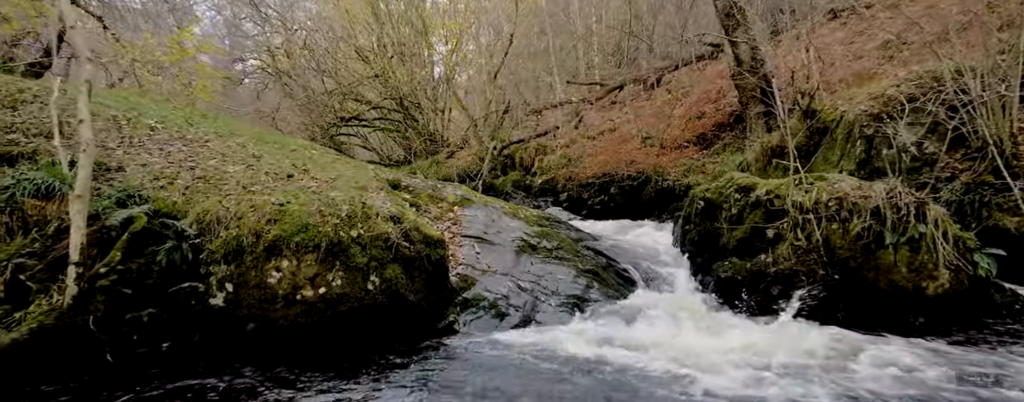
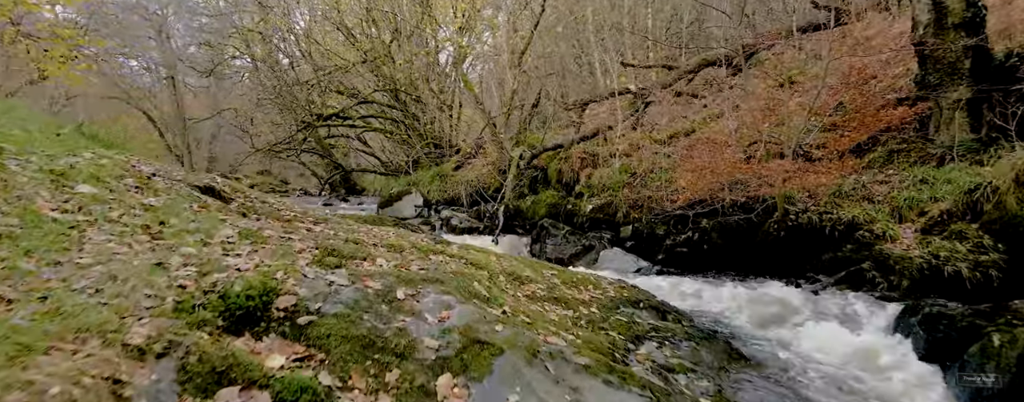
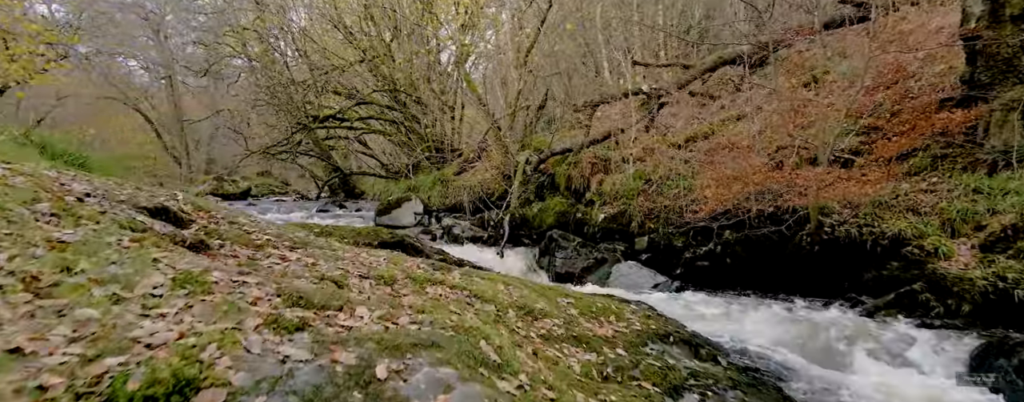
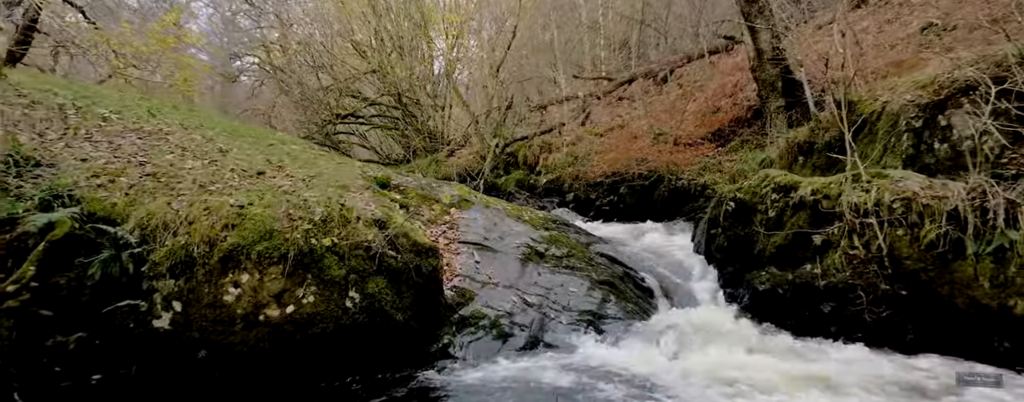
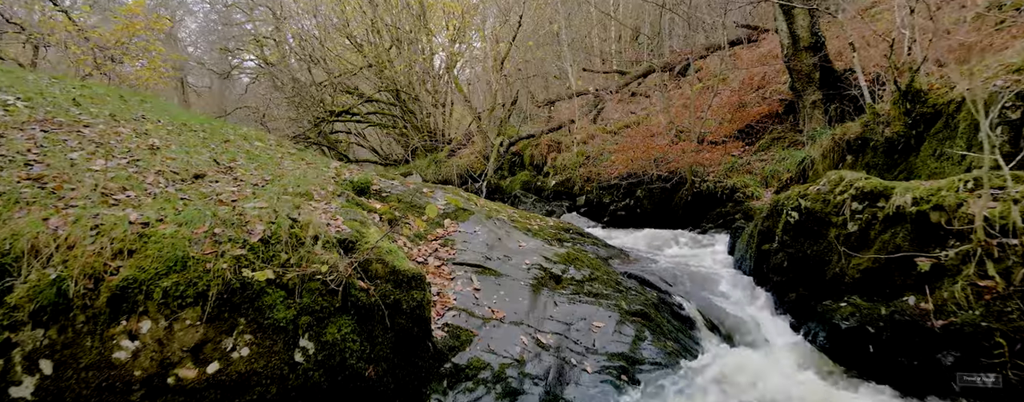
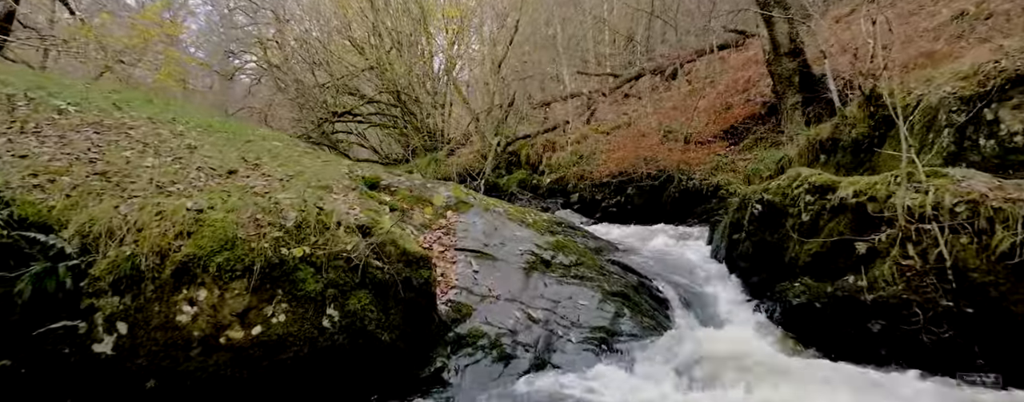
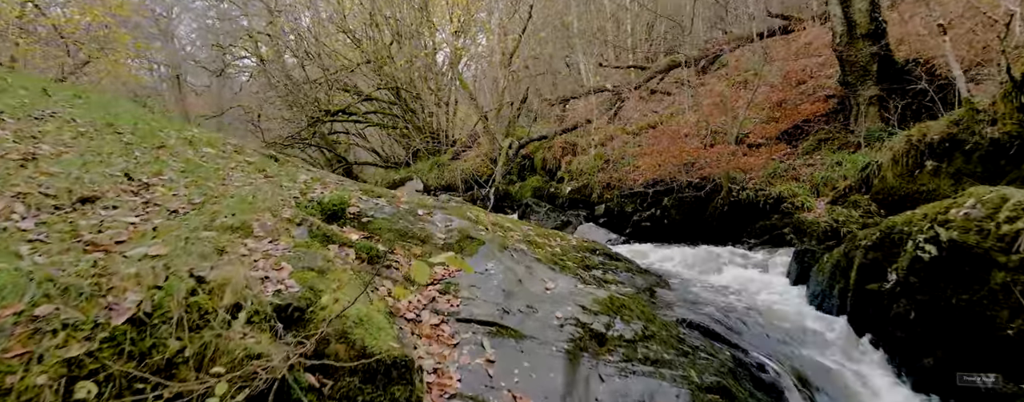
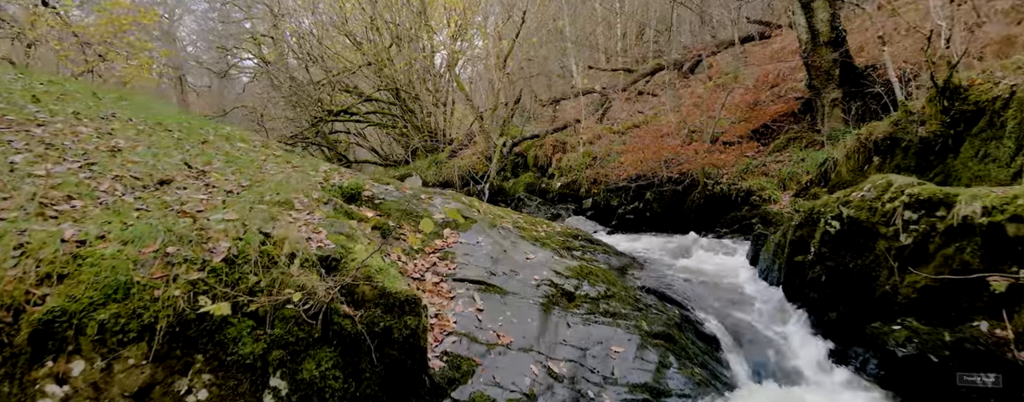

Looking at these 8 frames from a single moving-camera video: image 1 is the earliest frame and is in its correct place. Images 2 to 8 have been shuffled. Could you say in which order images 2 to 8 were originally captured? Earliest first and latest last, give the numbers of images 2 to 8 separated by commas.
4, 6, 5, 8, 7, 2, 3
